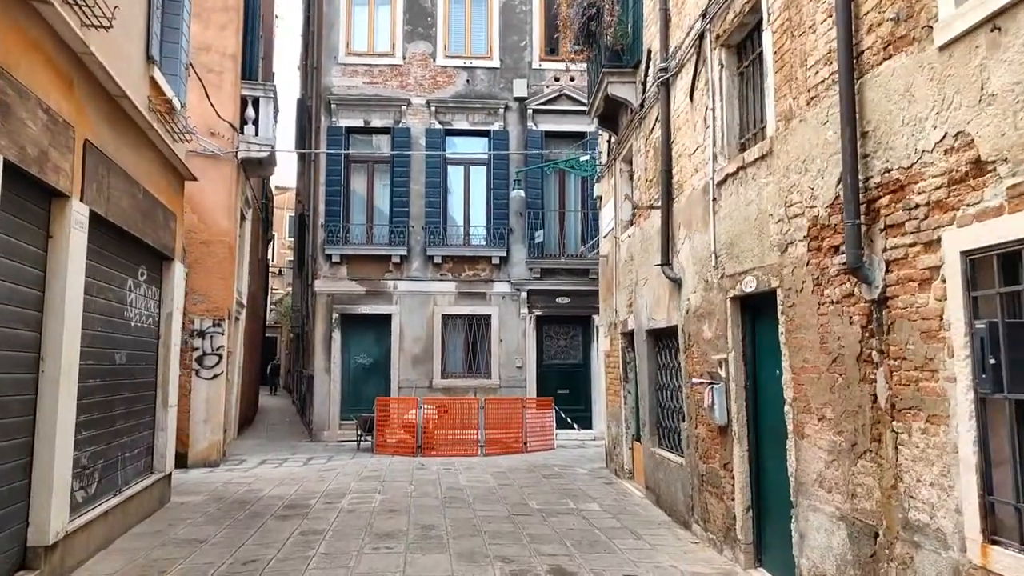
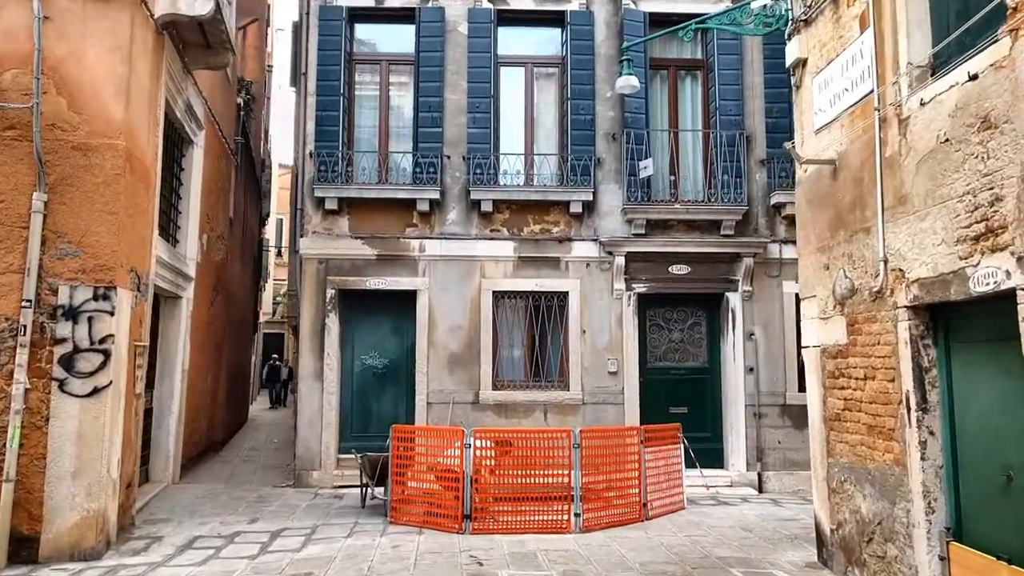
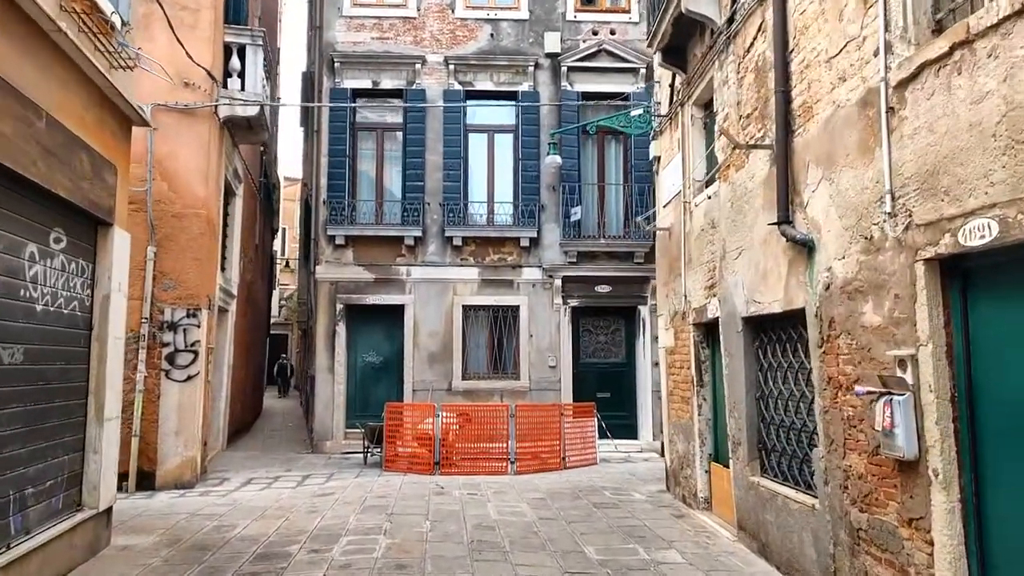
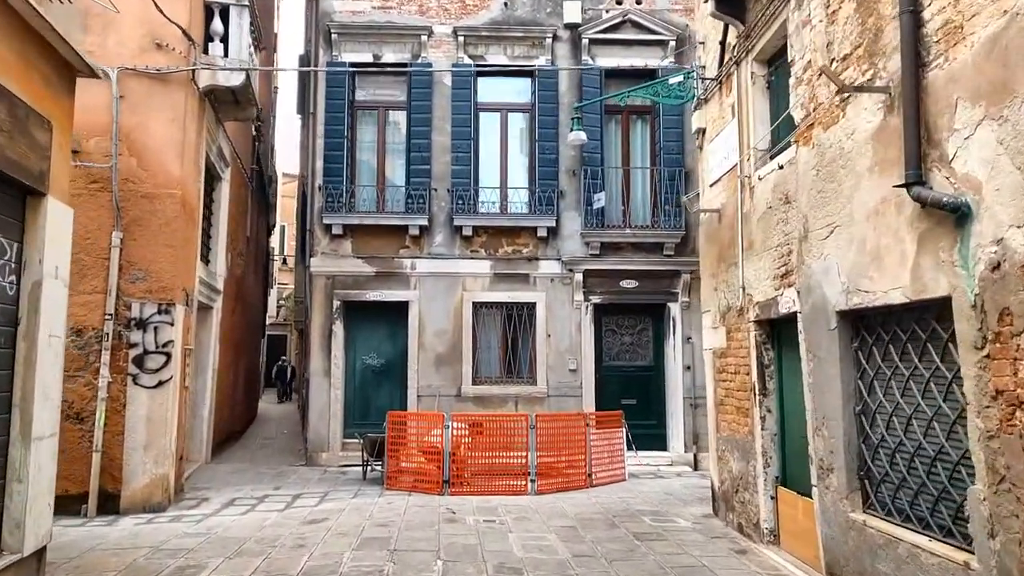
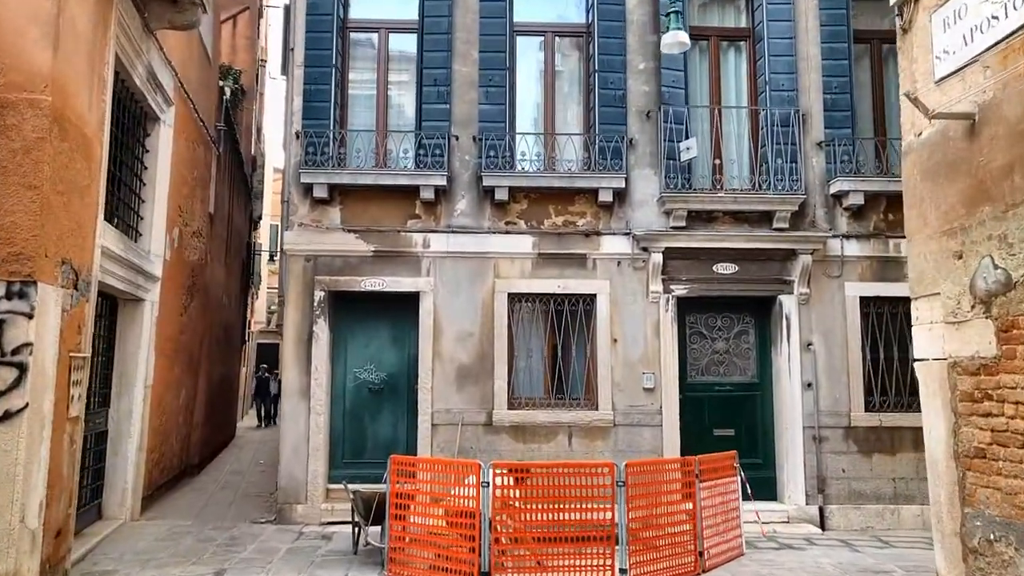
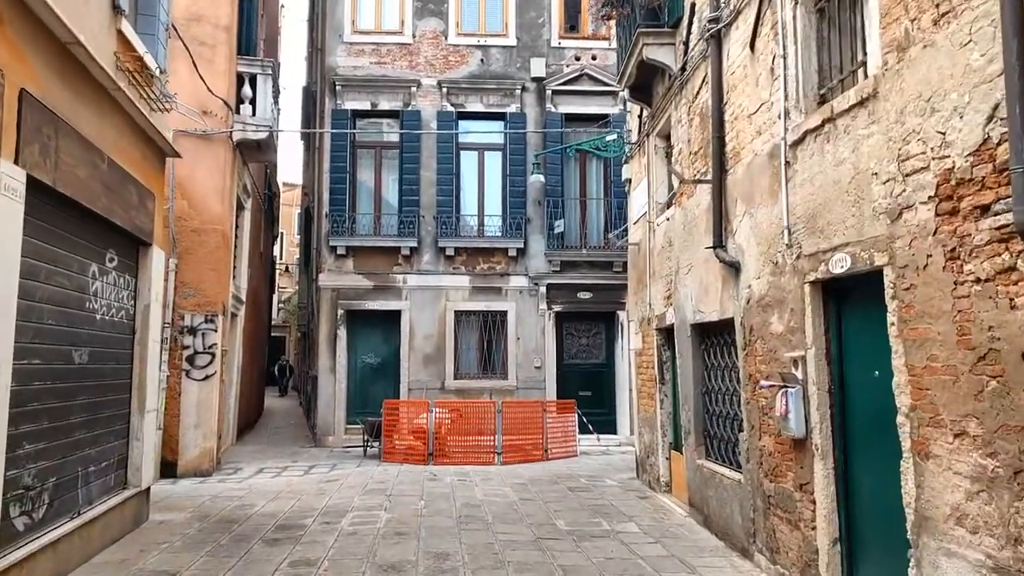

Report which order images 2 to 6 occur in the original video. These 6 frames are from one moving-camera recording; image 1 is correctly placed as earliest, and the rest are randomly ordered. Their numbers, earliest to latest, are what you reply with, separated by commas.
6, 3, 4, 2, 5
